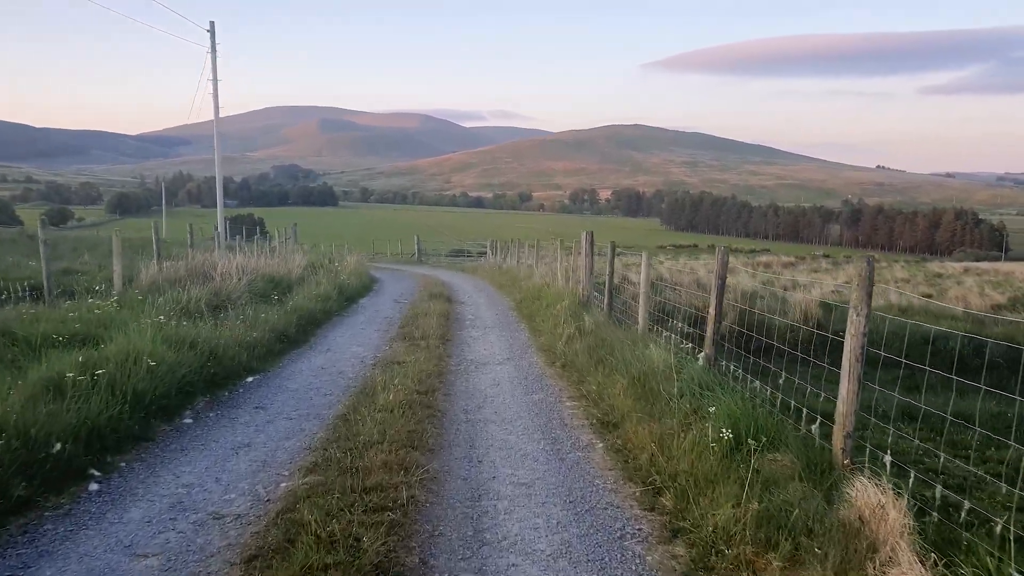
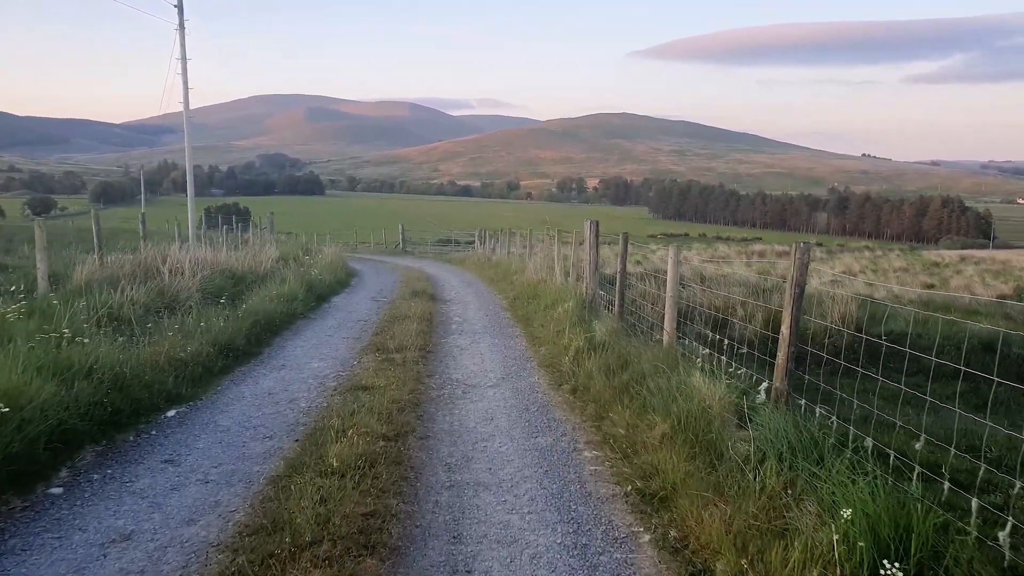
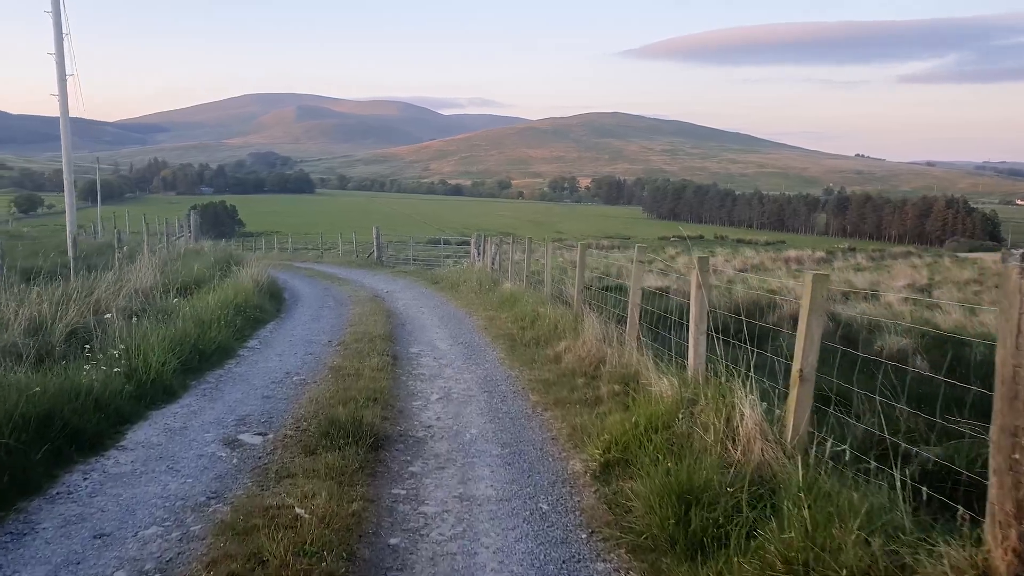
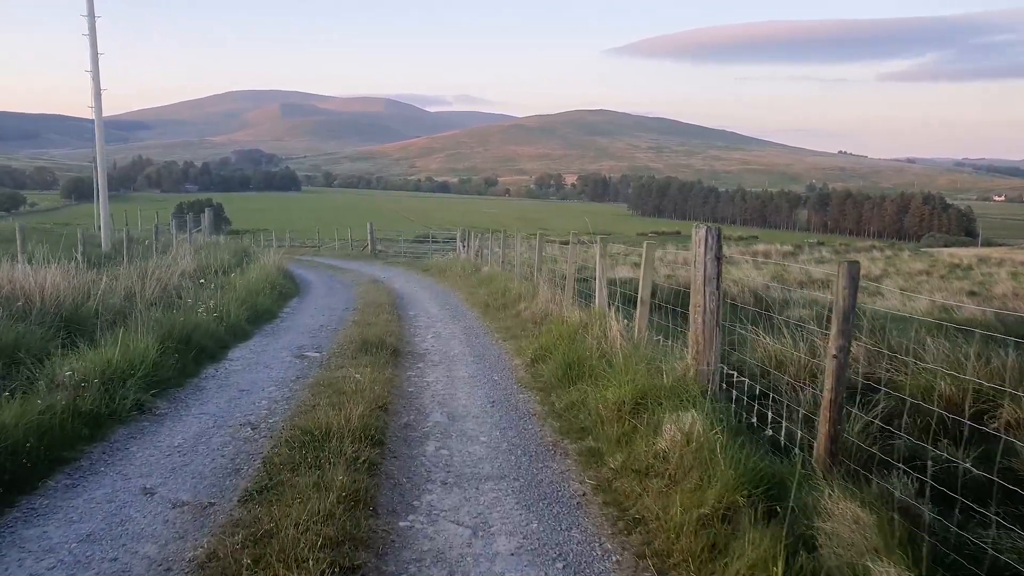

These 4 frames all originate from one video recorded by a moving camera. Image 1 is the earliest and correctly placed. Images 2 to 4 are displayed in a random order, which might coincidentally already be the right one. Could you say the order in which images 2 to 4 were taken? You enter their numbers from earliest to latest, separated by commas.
2, 4, 3
